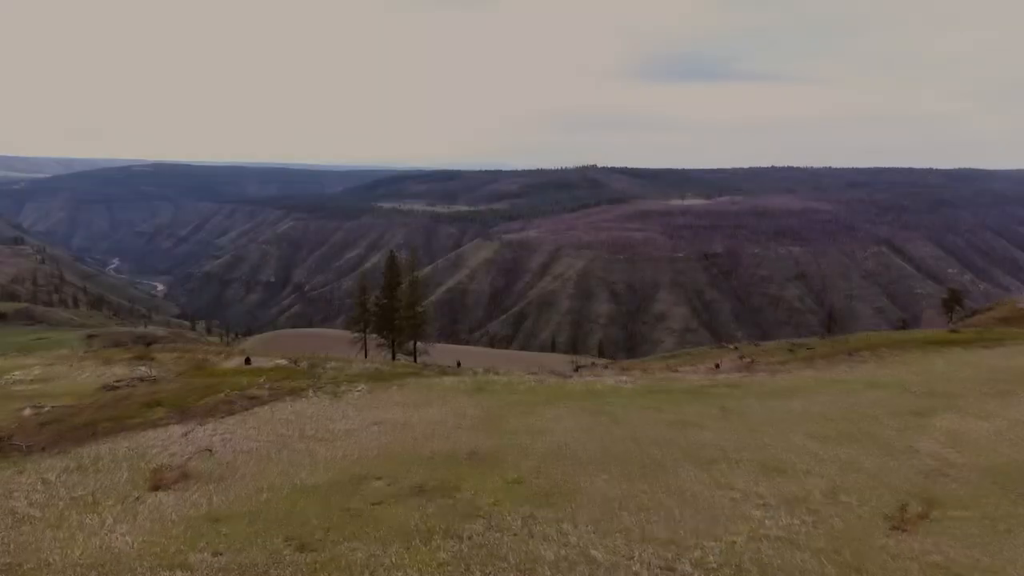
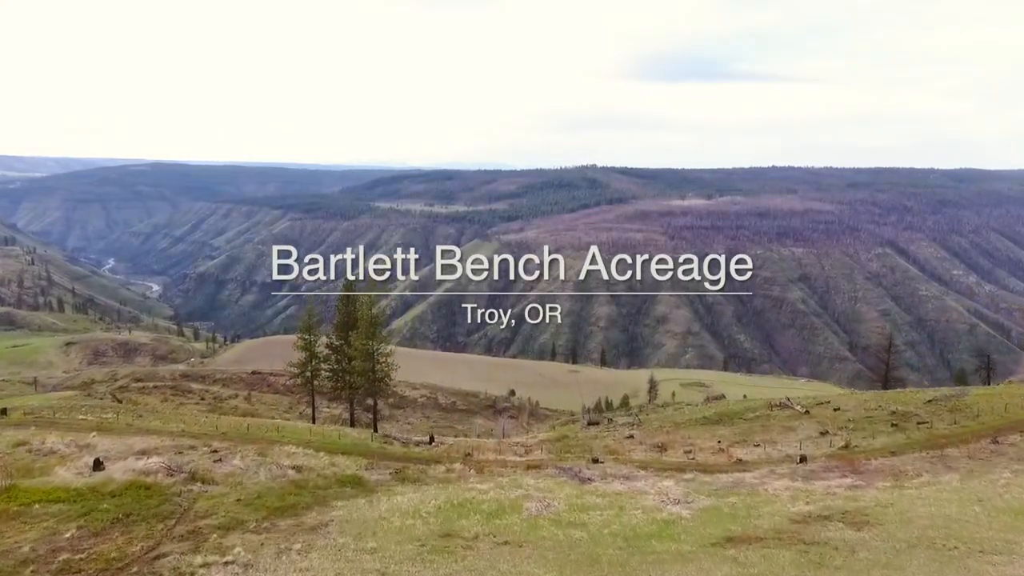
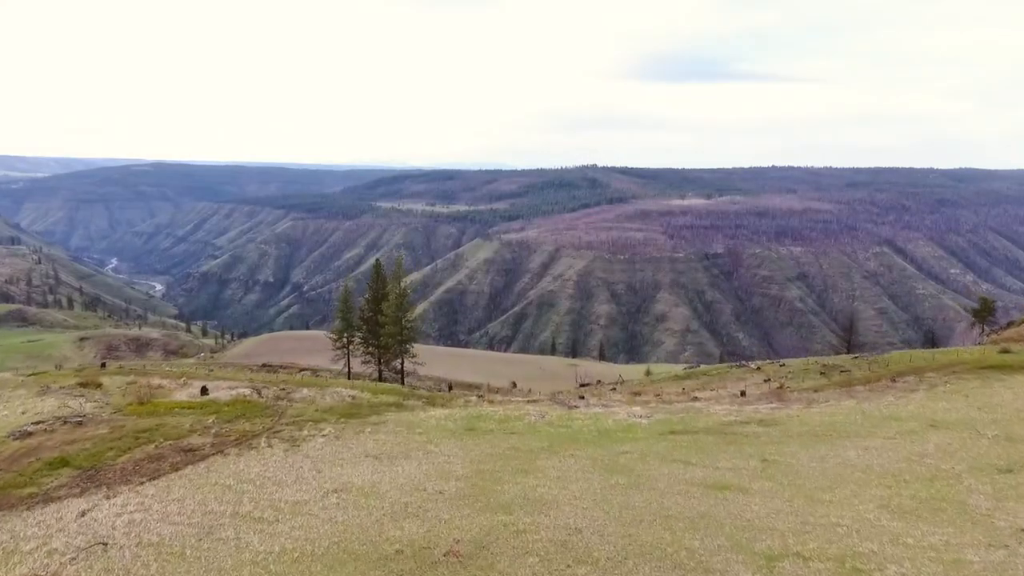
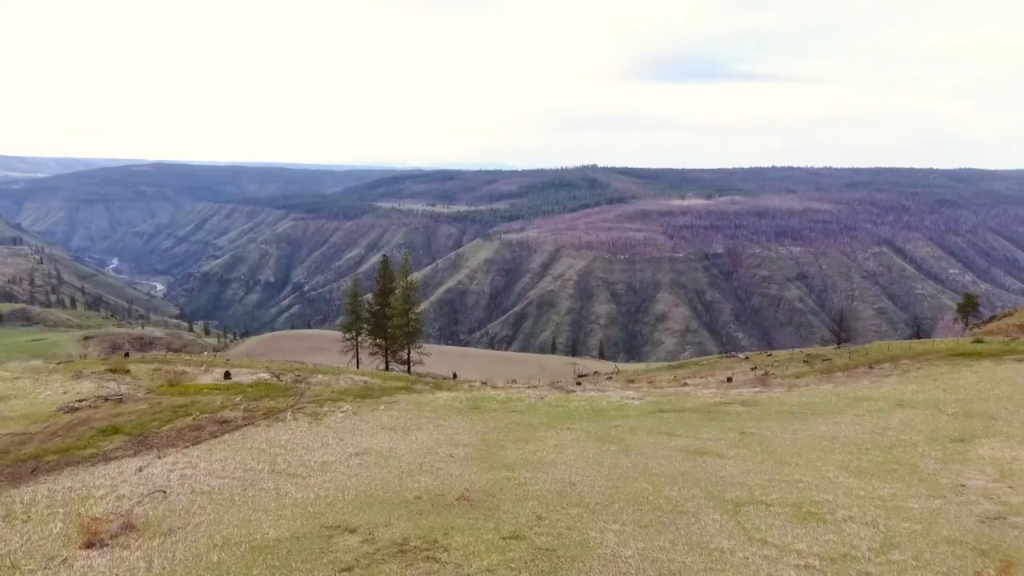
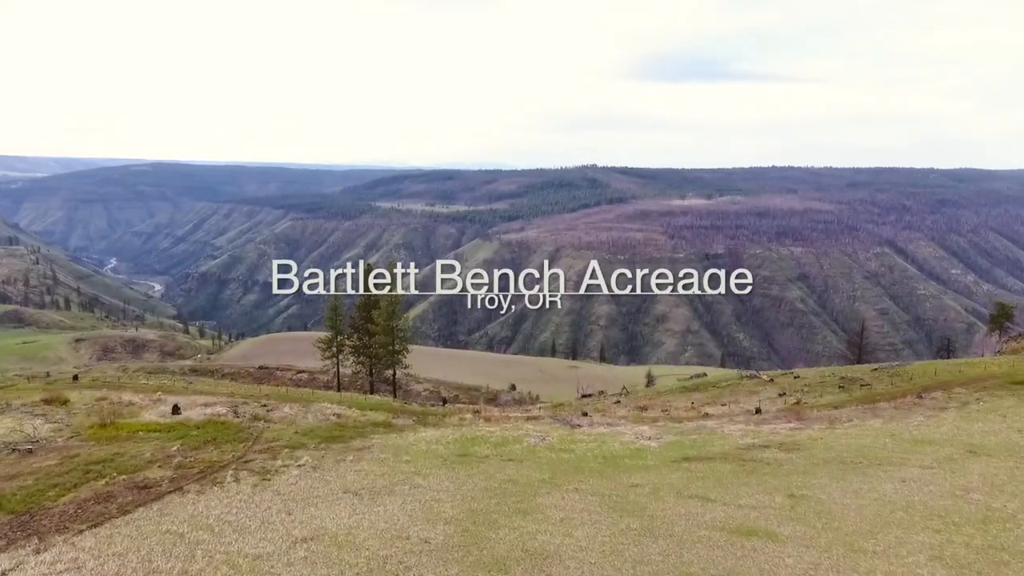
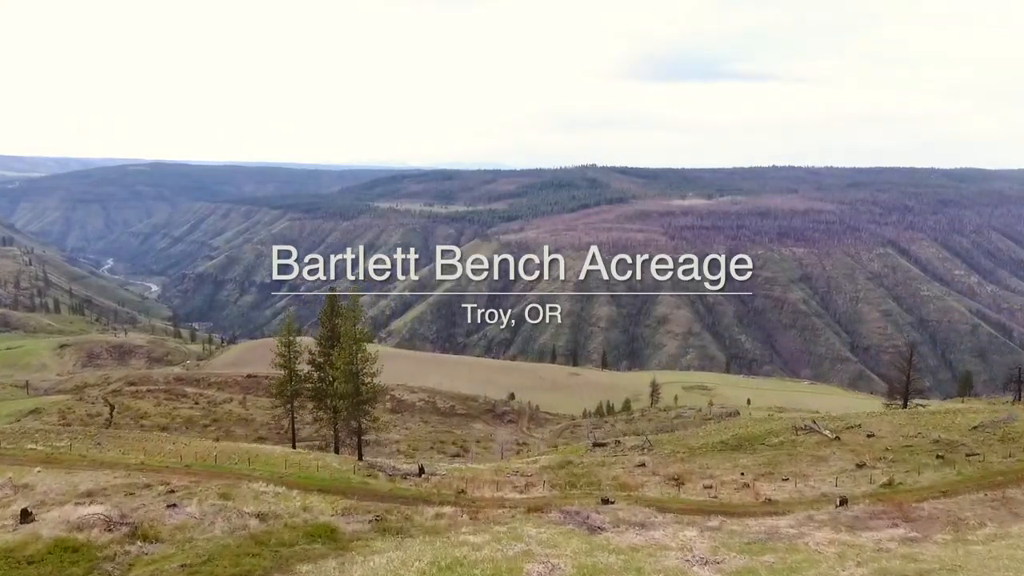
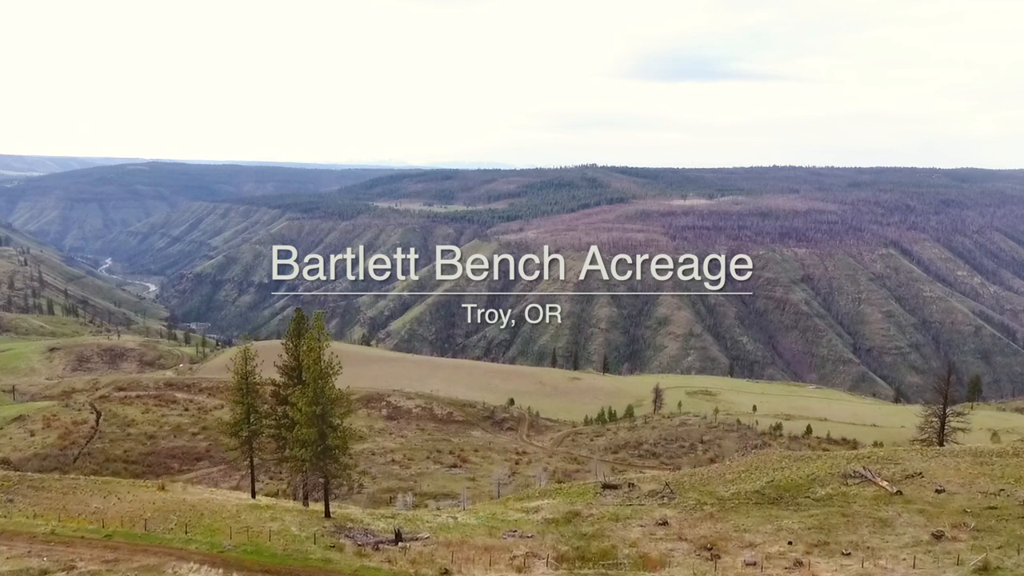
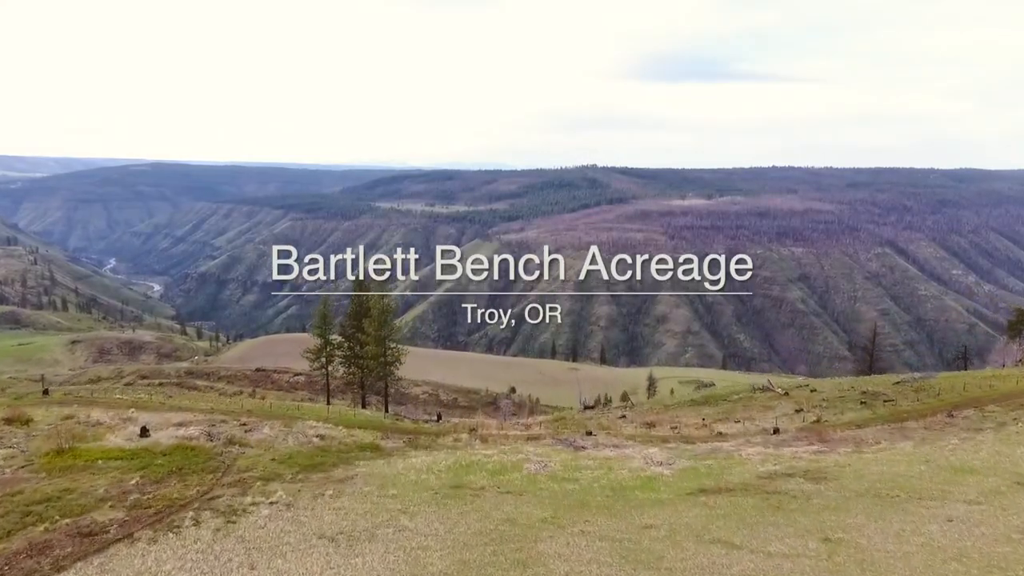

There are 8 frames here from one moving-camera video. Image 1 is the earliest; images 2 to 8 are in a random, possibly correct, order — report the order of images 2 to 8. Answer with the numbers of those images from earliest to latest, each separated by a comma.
4, 3, 5, 8, 2, 6, 7
